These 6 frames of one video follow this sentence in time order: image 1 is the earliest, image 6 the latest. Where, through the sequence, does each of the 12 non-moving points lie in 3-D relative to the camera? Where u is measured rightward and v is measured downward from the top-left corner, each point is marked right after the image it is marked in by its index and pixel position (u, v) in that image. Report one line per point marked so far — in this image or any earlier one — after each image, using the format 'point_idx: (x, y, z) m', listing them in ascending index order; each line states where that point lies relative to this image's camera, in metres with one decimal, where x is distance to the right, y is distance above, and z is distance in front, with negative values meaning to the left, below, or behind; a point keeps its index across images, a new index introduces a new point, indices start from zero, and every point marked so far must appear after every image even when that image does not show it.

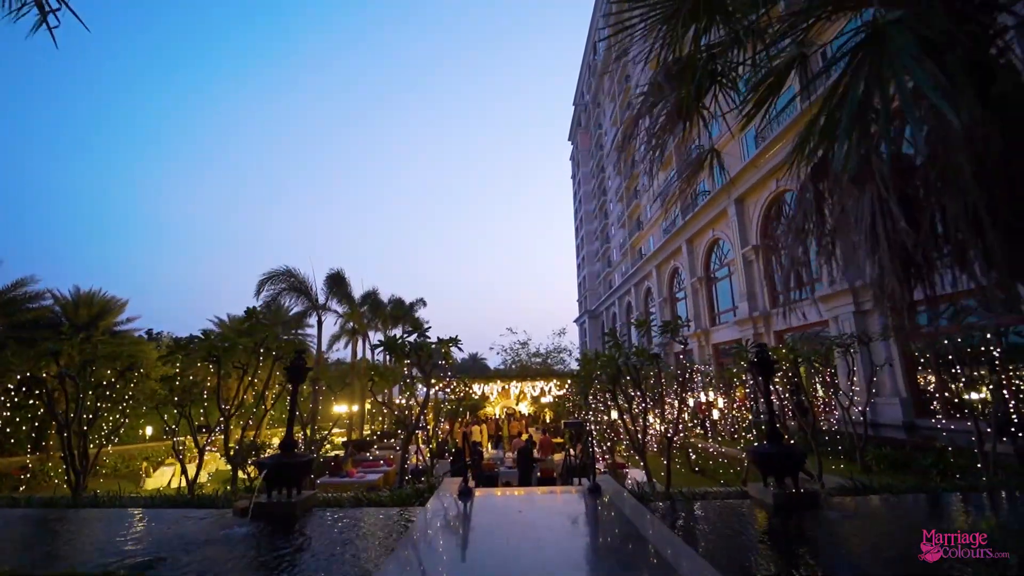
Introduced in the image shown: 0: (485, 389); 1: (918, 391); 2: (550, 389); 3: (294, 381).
0: (-1.1, -4.0, +18.5) m
1: (+12.3, -3.1, +14.0) m
2: (+1.6, -4.2, +19.3) m
3: (-2.9, -1.2, +6.0) m
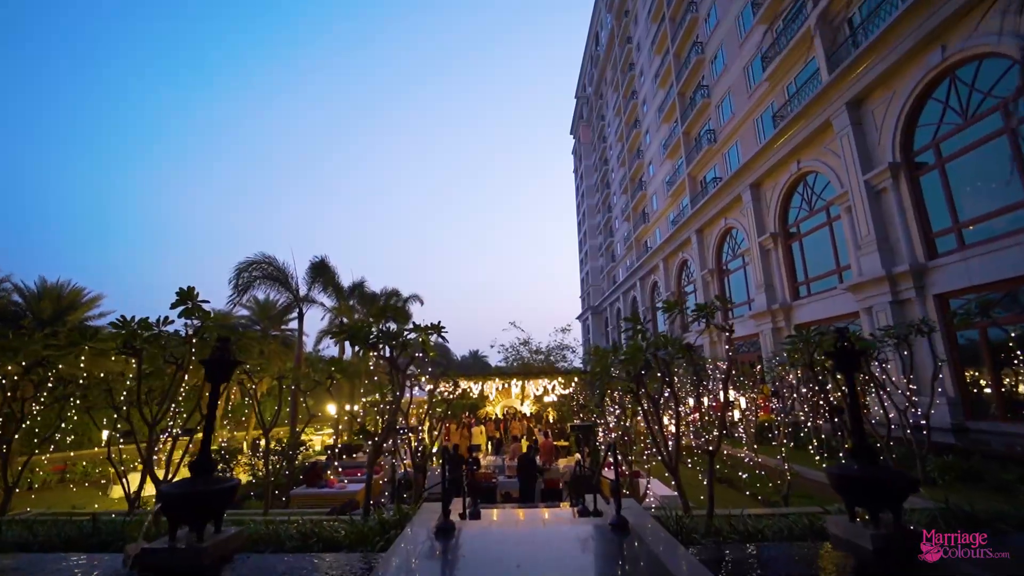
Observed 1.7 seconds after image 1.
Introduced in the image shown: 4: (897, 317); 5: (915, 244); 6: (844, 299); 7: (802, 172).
0: (-1.1, -3.7, +17.0) m
1: (+12.3, -2.7, +12.5) m
2: (+1.6, -3.8, +17.8) m
3: (-2.9, -0.9, +4.5) m
4: (+11.7, -0.9, +14.1) m
5: (+12.0, +1.3, +13.8) m
6: (+11.9, -0.4, +16.5) m
7: (+11.9, +4.7, +19.0) m
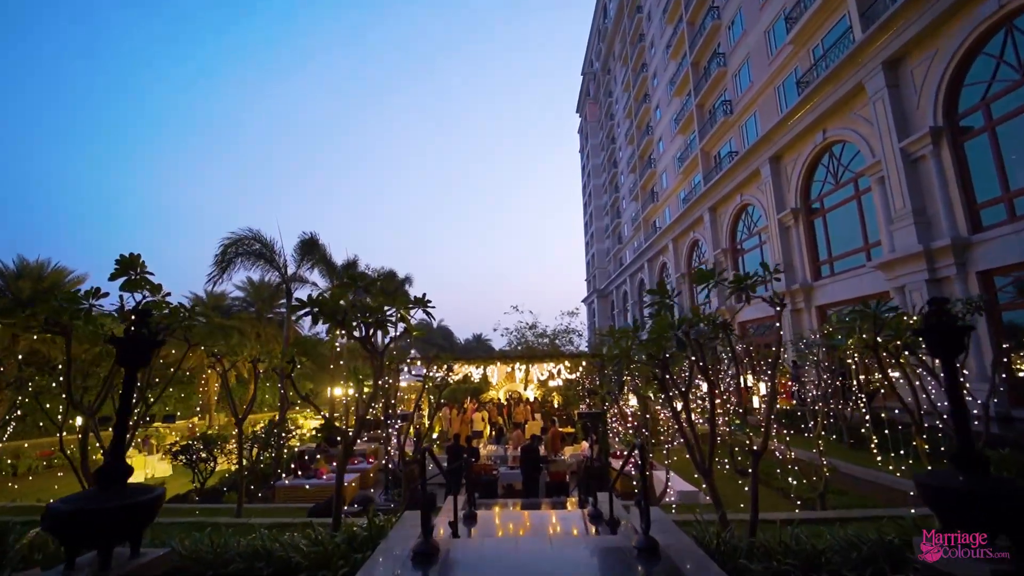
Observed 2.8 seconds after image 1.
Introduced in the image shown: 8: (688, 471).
0: (-1.0, -2.9, +16.1) m
1: (+12.4, -2.2, +11.4) m
2: (+1.8, -3.1, +16.9) m
3: (-2.9, -0.6, +3.5) m
4: (+11.8, -0.2, +12.9) m
5: (+12.1, +1.9, +12.6) m
6: (+12.0, +0.3, +15.4) m
7: (+12.0, +5.5, +17.6) m
8: (+3.9, -4.0, +10.1) m
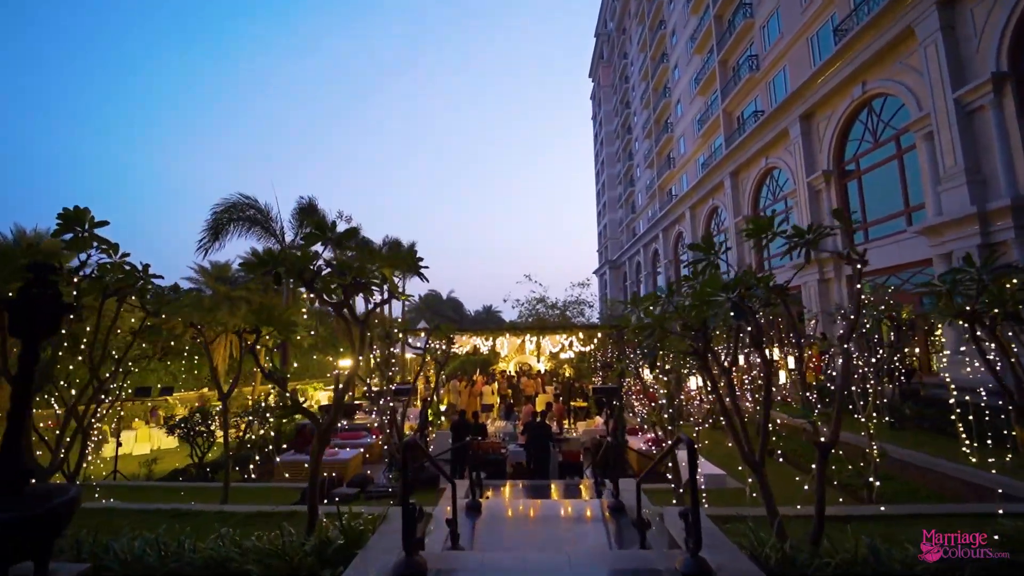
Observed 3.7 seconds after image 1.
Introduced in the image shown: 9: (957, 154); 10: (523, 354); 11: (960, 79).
0: (-0.6, -1.9, +15.4) m
1: (+12.6, -1.4, +10.4) m
2: (+2.1, -1.9, +16.2) m
3: (-2.8, -0.3, +2.7) m
4: (+12.1, +0.6, +11.8) m
5: (+12.3, +2.8, +11.3) m
6: (+12.3, +1.4, +14.2) m
7: (+12.4, +6.7, +16.1) m
8: (+4.1, -3.3, +9.4) m
9: (+11.9, +3.6, +12.4) m
10: (+0.4, -2.5, +17.2) m
11: (+12.2, +5.7, +12.6) m
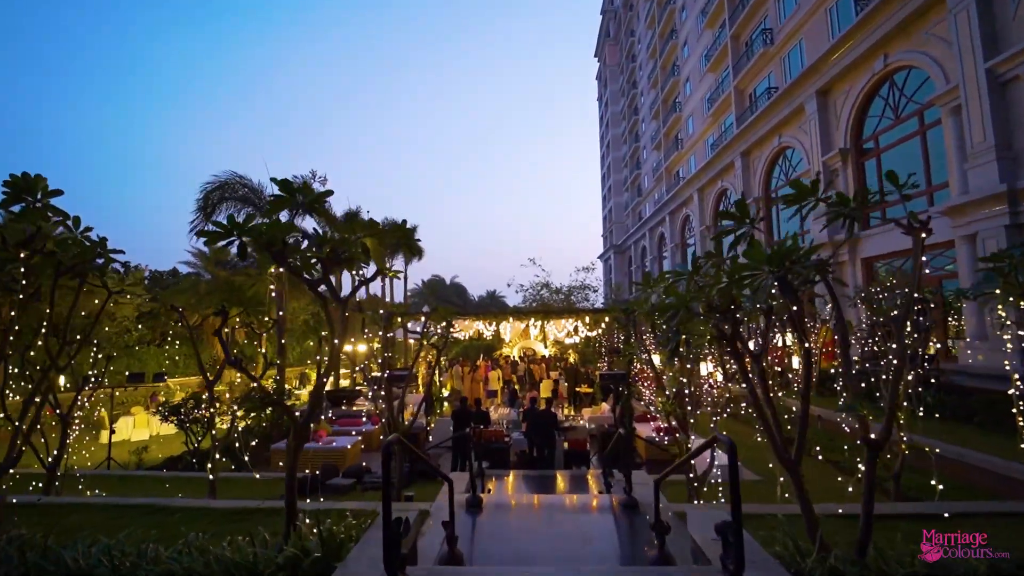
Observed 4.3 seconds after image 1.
0: (-0.5, -1.3, +15.0) m
1: (+12.7, -1.0, +9.9) m
2: (+2.3, -1.4, +15.7) m
3: (-2.8, -0.1, +2.3) m
4: (+12.2, +1.1, +11.2) m
5: (+12.4, +3.2, +10.6) m
6: (+12.4, +1.9, +13.6) m
7: (+12.5, +7.2, +15.4) m
8: (+4.1, -3.0, +9.0) m
9: (+12.0, +4.0, +11.7) m
10: (+0.5, -1.8, +16.8) m
11: (+12.3, +6.2, +11.9) m
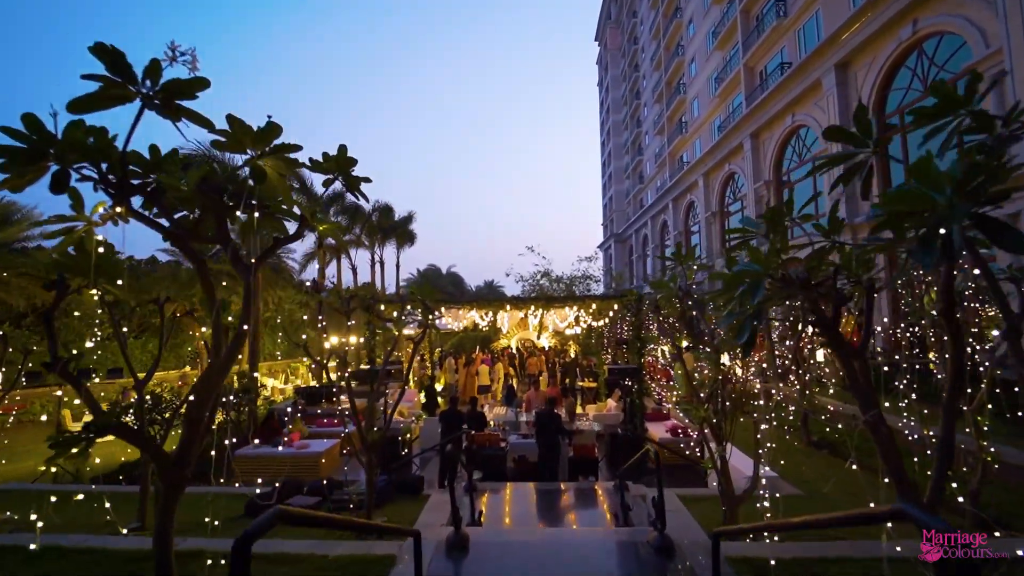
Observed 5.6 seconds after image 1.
0: (-0.6, -0.9, +13.9) m
1: (+12.6, -0.7, +8.8) m
2: (+2.2, -1.0, +14.6) m
3: (-2.9, 0.0, +1.1) m
4: (+12.1, +1.4, +10.1) m
5: (+12.4, +3.5, +9.5) m
6: (+12.3, +2.3, +12.4) m
7: (+12.4, +7.7, +14.1) m
8: (+4.1, -2.7, +7.9) m
9: (+11.9, +4.4, +10.5) m
10: (+0.5, -1.4, +15.7) m
11: (+12.2, +6.5, +10.7) m
